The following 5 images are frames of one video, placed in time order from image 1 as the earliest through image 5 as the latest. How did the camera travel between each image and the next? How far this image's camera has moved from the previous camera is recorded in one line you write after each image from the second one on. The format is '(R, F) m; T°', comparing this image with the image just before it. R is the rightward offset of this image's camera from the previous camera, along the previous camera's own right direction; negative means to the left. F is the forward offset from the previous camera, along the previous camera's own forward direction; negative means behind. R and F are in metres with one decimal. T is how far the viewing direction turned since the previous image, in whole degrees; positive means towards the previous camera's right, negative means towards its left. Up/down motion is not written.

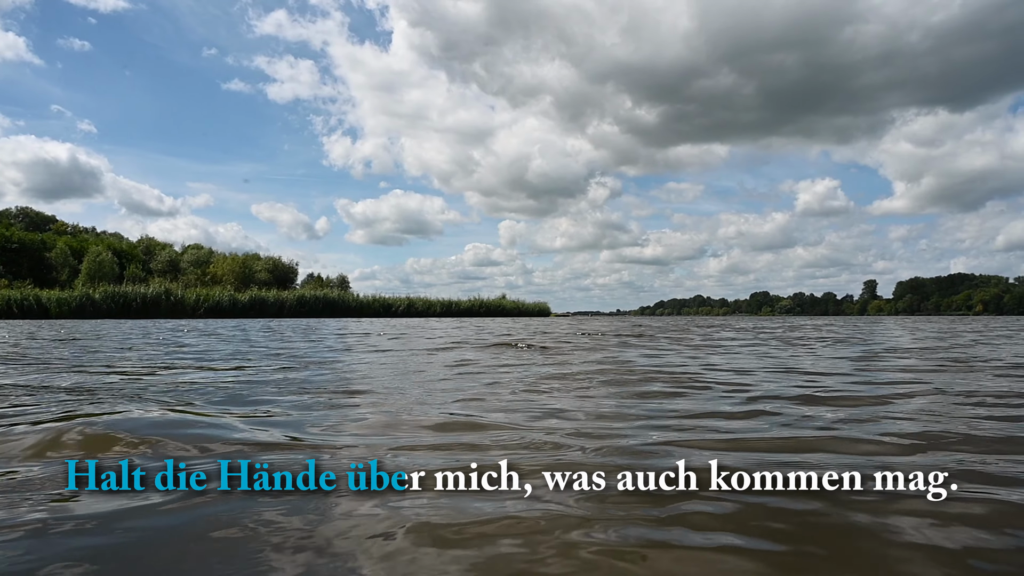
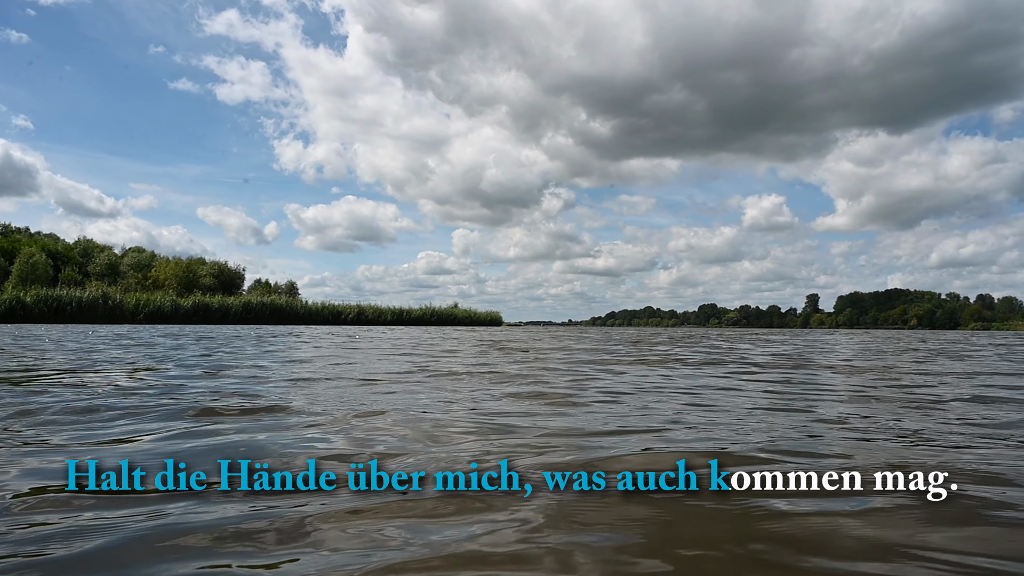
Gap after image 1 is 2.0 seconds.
(-0.6, 0.0) m; +4°
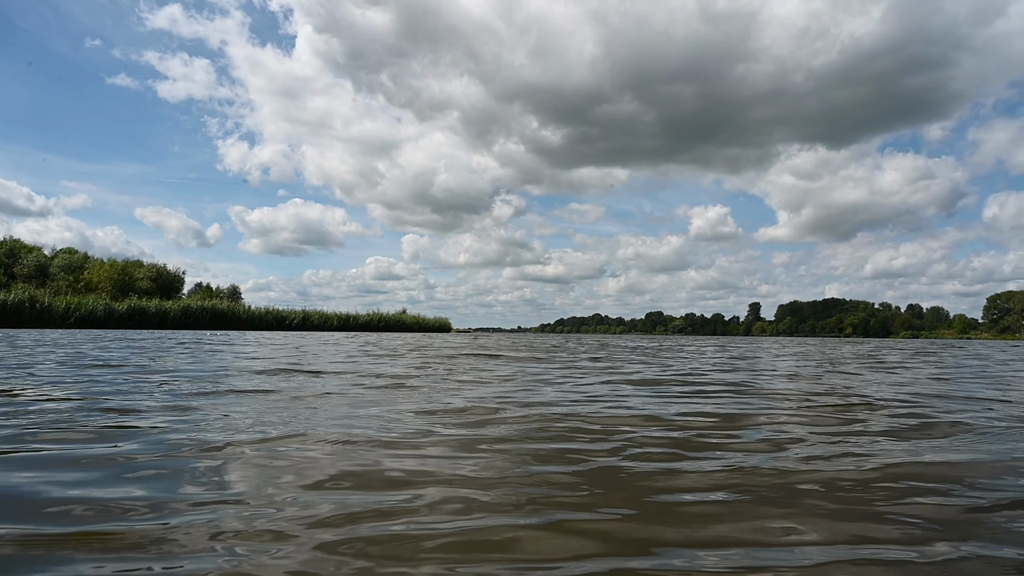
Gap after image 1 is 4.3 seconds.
(0.0, +1.0) m; +5°
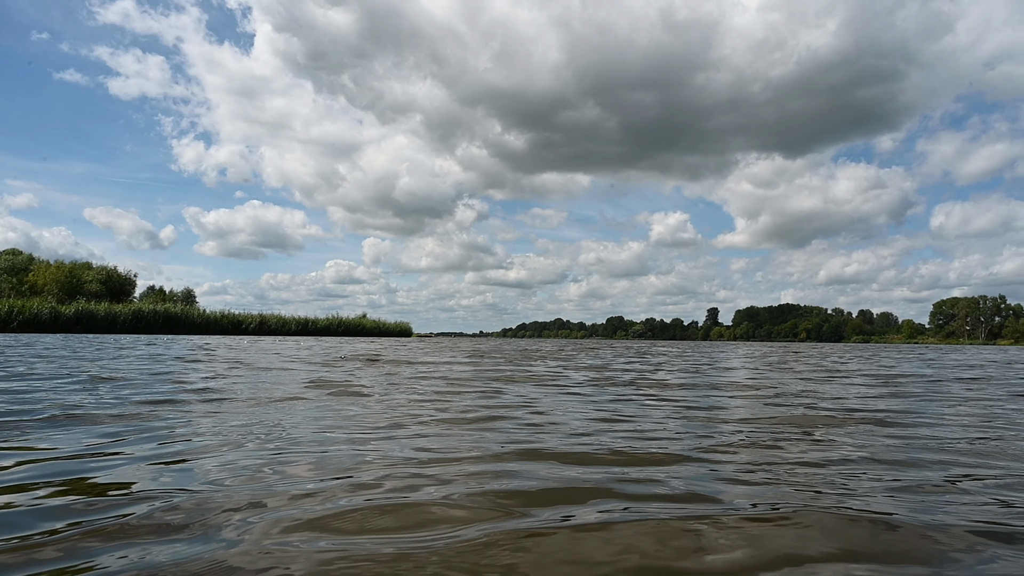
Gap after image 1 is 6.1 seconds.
(-0.1, +0.7) m; +4°
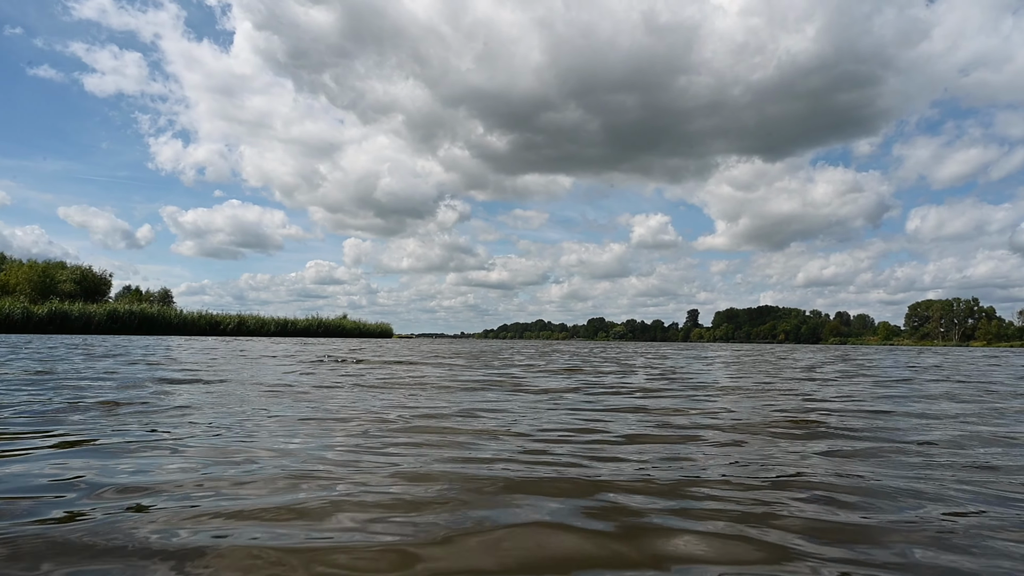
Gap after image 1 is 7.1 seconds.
(-0.1, +0.1) m; +2°
